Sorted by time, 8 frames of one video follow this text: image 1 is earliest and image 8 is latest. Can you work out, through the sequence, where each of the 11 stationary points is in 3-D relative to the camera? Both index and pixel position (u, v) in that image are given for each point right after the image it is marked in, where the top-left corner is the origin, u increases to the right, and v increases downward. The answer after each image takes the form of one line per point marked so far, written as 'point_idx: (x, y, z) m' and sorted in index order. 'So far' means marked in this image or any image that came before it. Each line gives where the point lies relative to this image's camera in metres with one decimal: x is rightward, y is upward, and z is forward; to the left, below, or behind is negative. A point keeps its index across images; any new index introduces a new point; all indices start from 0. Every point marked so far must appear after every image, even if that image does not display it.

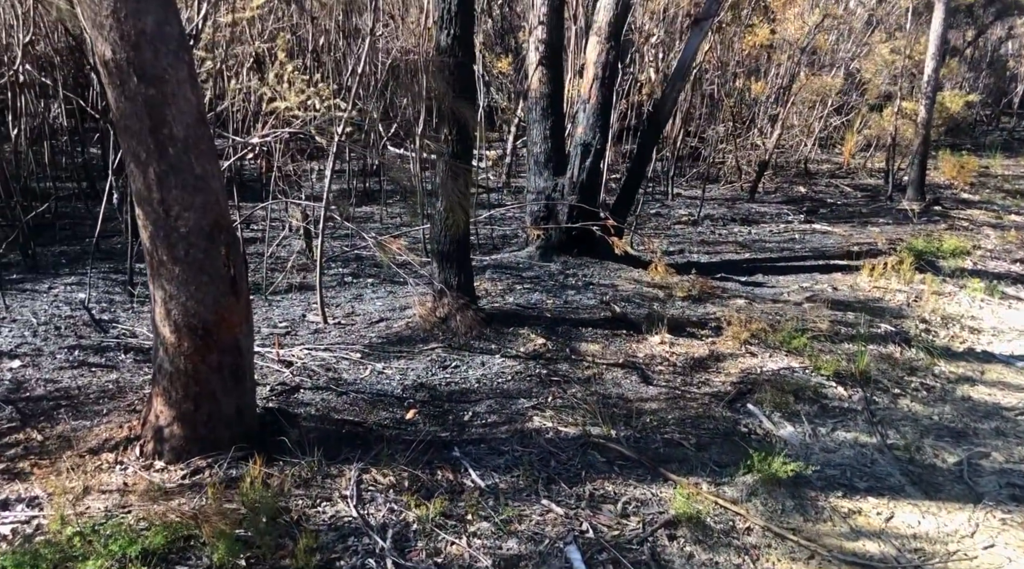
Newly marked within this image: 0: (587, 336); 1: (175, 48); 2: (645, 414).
0: (+0.5, -0.3, +6.8) m
1: (-1.4, +0.9, +4.1) m
2: (+0.7, -0.7, +5.5) m
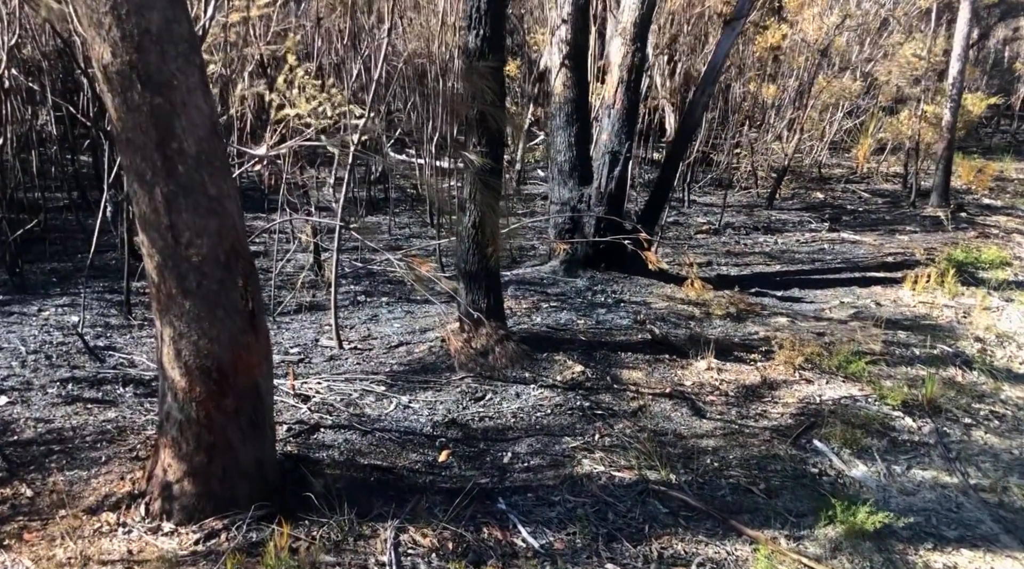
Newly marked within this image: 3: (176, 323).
0: (+0.7, -0.5, +6.2) m
1: (-1.1, +0.8, +3.6) m
2: (+1.0, -0.8, +5.0) m
3: (-1.2, -0.1, +3.7) m
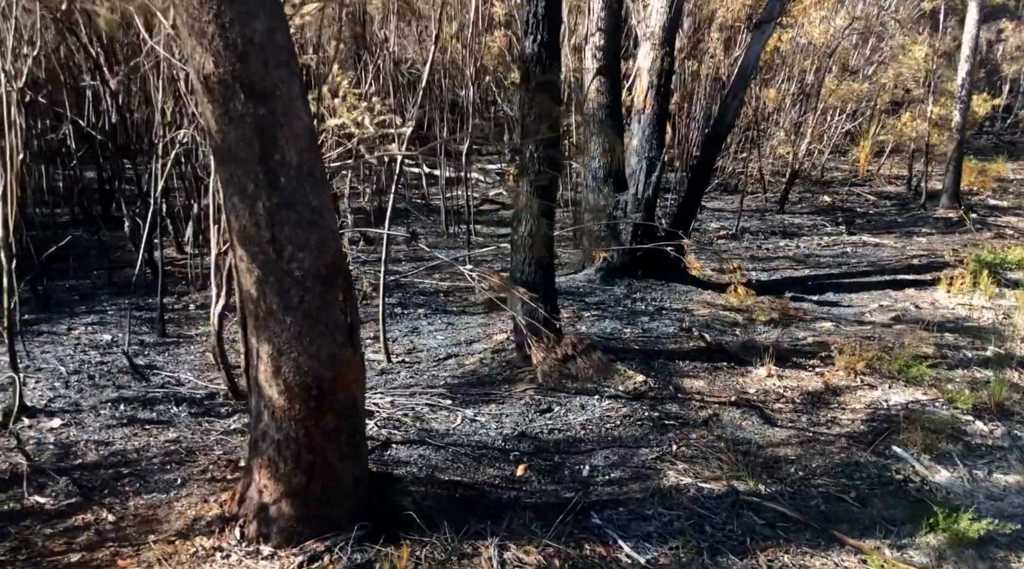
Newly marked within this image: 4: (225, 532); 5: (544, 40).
0: (+1.1, -0.5, +6.1) m
1: (-0.8, +0.8, +3.5) m
2: (+1.3, -0.9, +4.9) m
3: (-0.9, -0.2, +3.6) m
4: (-1.1, -0.9, +3.8) m
5: (+0.2, +1.4, +5.6) m
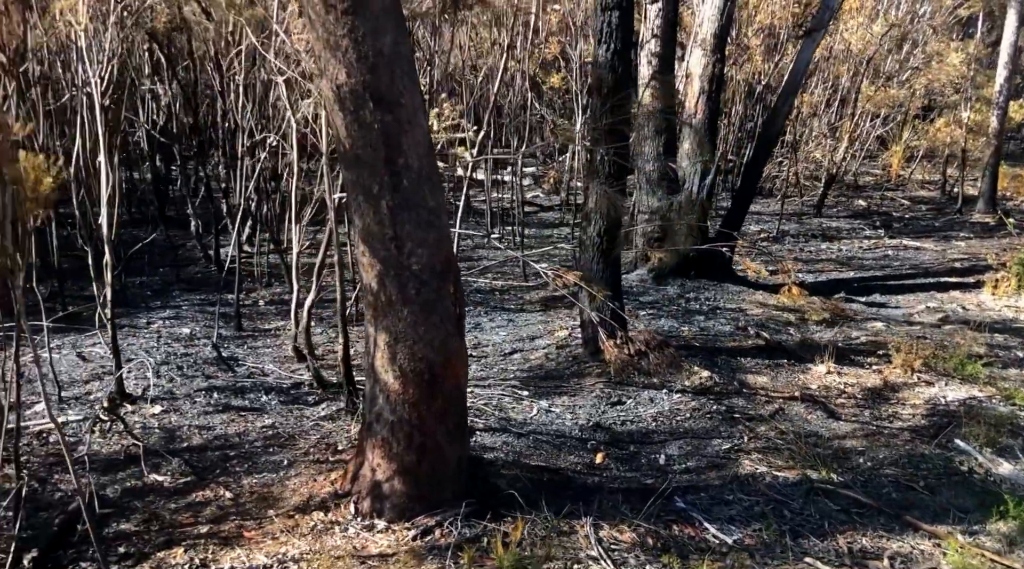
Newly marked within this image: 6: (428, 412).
0: (+1.5, -0.5, +6.4) m
1: (-0.4, +0.8, +3.7) m
2: (+1.7, -0.9, +5.1) m
3: (-0.5, -0.2, +3.9) m
4: (-0.7, -0.9, +4.1) m
5: (+0.6, +1.4, +5.9) m
6: (-0.3, -0.5, +3.9) m
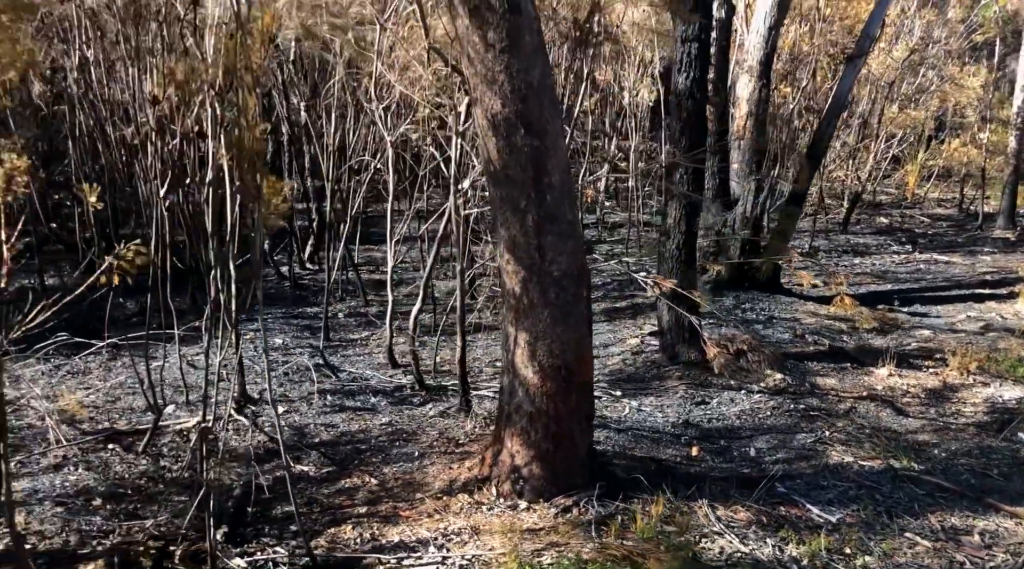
0: (+2.1, -0.6, +6.8) m
1: (+0.2, +0.8, +4.2) m
2: (+2.3, -0.9, +5.6) m
3: (+0.1, -0.2, +4.3) m
4: (-0.1, -0.9, +4.6) m
5: (+1.2, +1.3, +6.4) m
6: (+0.2, -0.5, +4.4) m
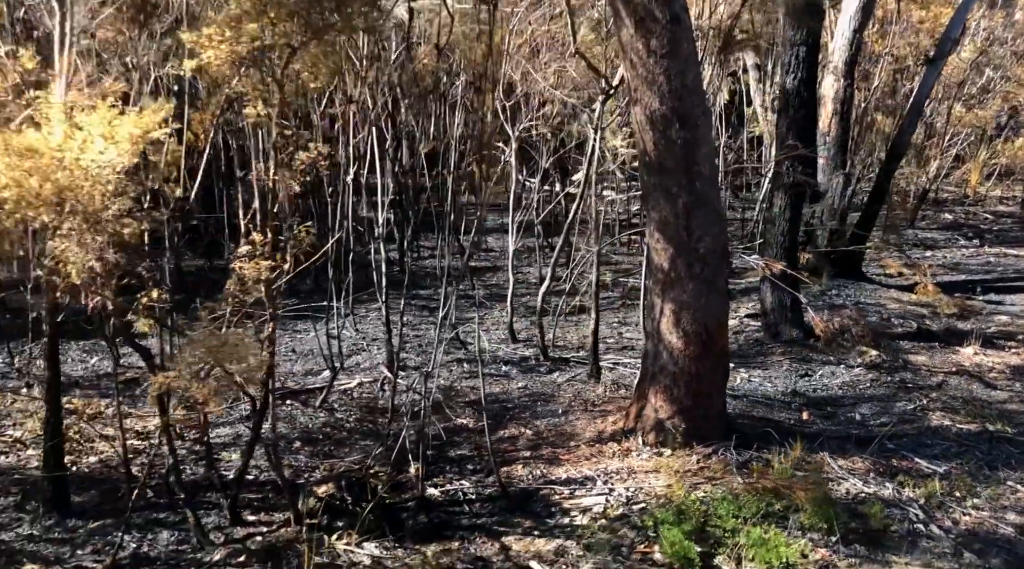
0: (+2.9, -0.5, +7.4) m
1: (+0.9, +0.9, +4.9) m
2: (+3.1, -0.8, +6.1) m
3: (+0.8, -0.1, +5.0) m
4: (+0.6, -0.8, +5.2) m
5: (+2.0, +1.4, +7.0) m
6: (+1.0, -0.4, +5.0) m
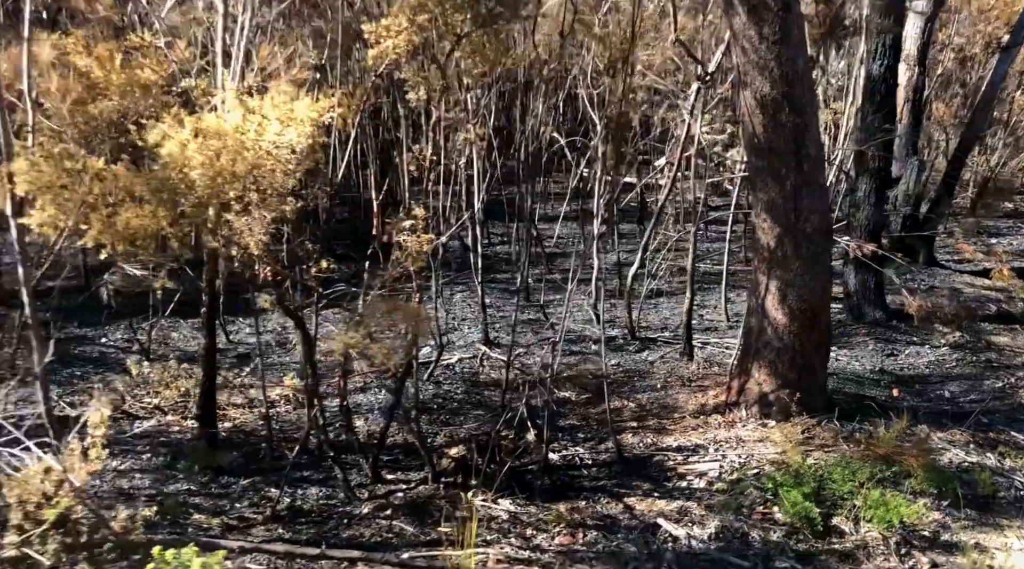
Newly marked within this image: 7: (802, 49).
0: (+3.6, -0.3, +7.5) m
1: (+1.5, +1.0, +5.1) m
2: (+3.7, -0.7, +6.3) m
3: (+1.4, 0.0, +5.2) m
4: (+1.2, -0.7, +5.5) m
5: (+2.7, +1.6, +7.2) m
6: (+1.6, -0.3, +5.3) m
7: (+1.4, +1.2, +5.0) m
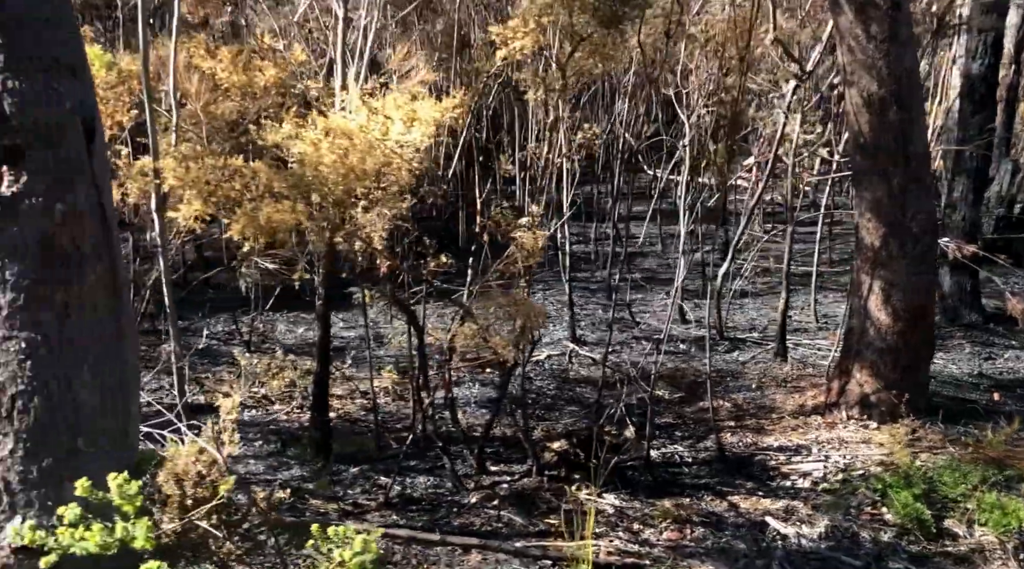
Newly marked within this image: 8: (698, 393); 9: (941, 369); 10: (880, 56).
0: (+4.3, -0.4, +7.4) m
1: (+2.0, +1.0, +5.0) m
2: (+4.3, -0.7, +6.1) m
3: (+2.0, 0.0, +5.1) m
4: (+1.7, -0.7, +5.4) m
5: (+3.3, +1.6, +7.0) m
6: (+2.1, -0.3, +5.2) m
7: (+2.0, +1.2, +4.9) m
8: (+1.1, -0.6, +6.0) m
9: (+2.8, -0.6, +6.6) m
10: (+1.8, +1.1, +4.9) m
